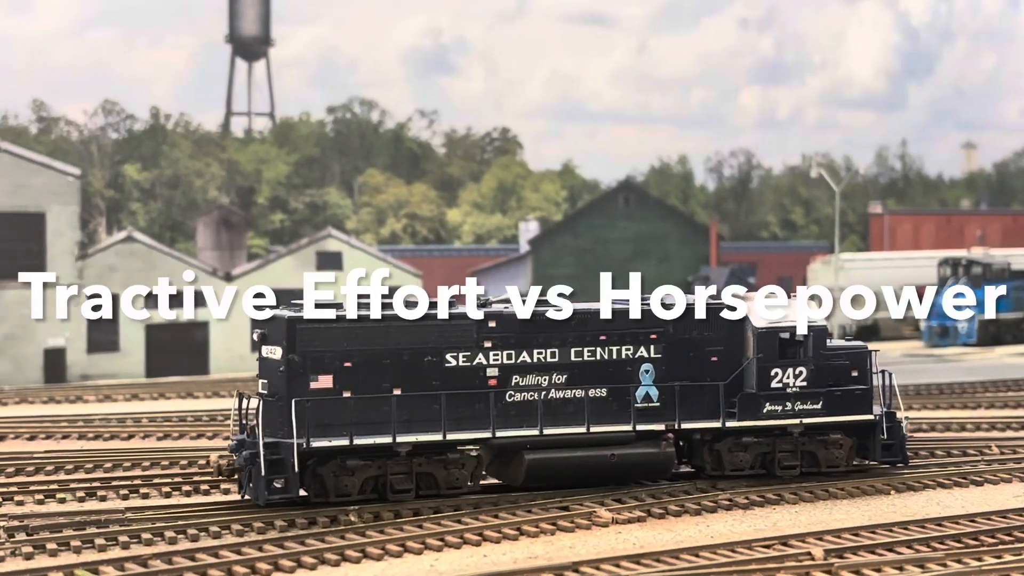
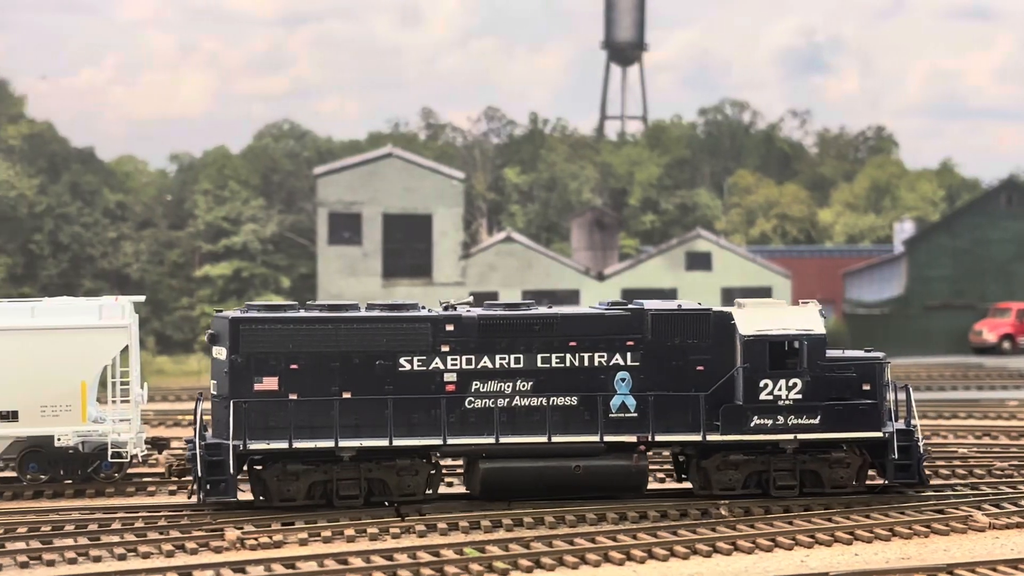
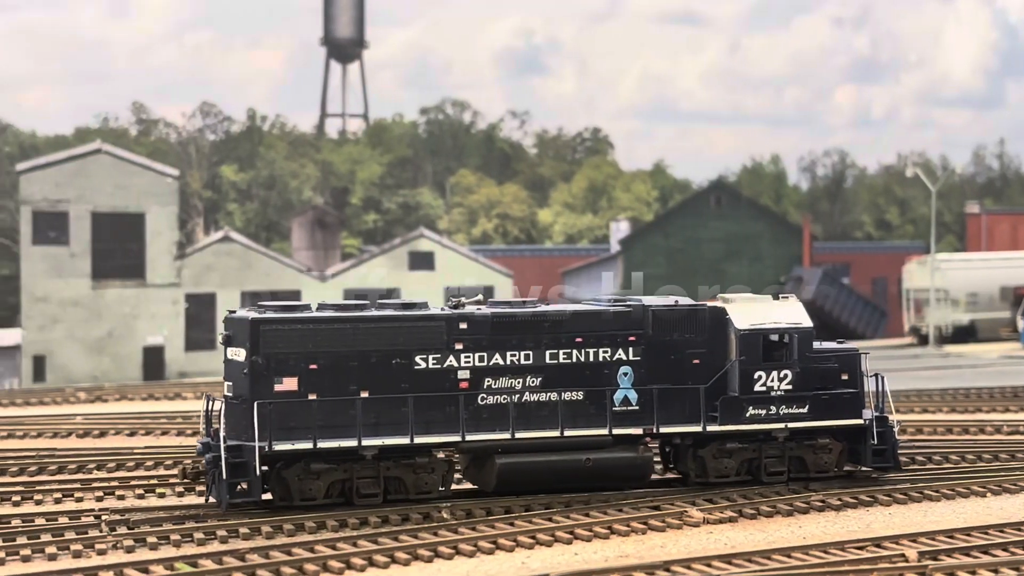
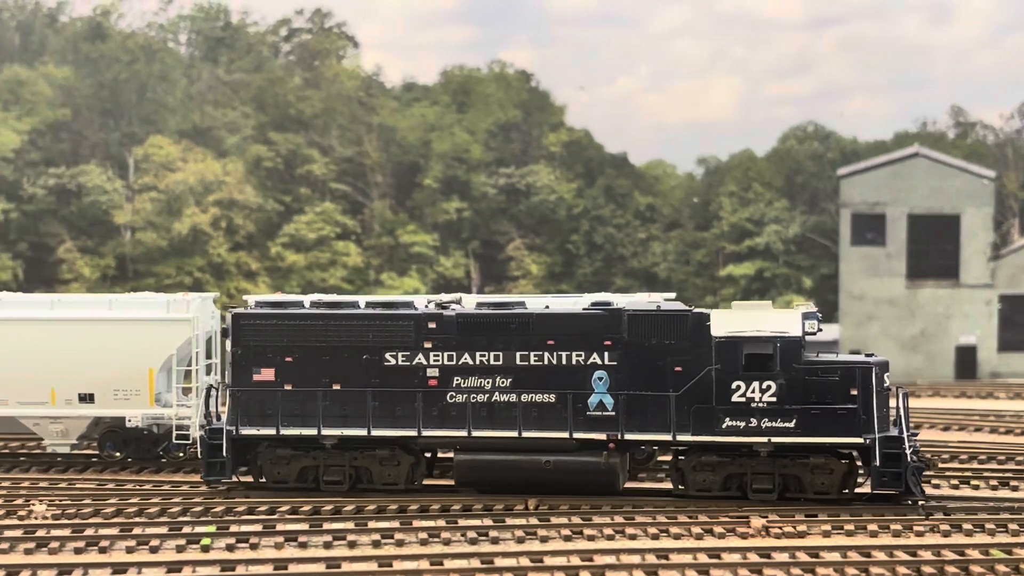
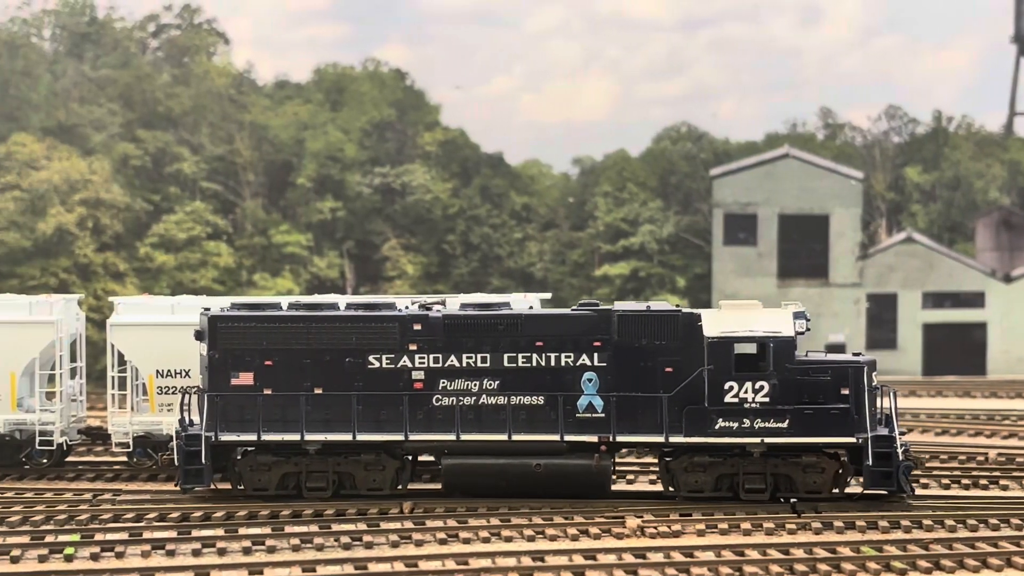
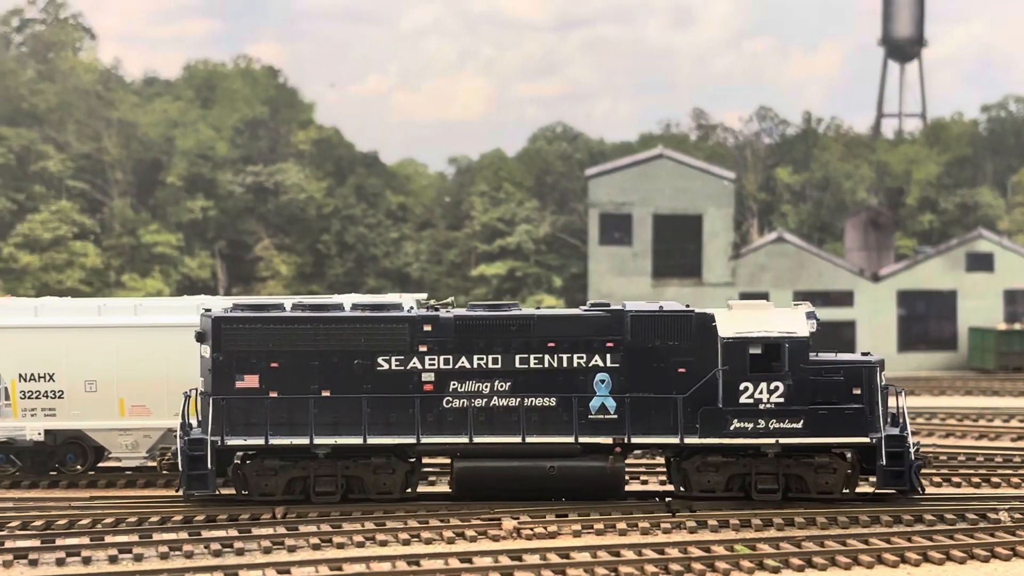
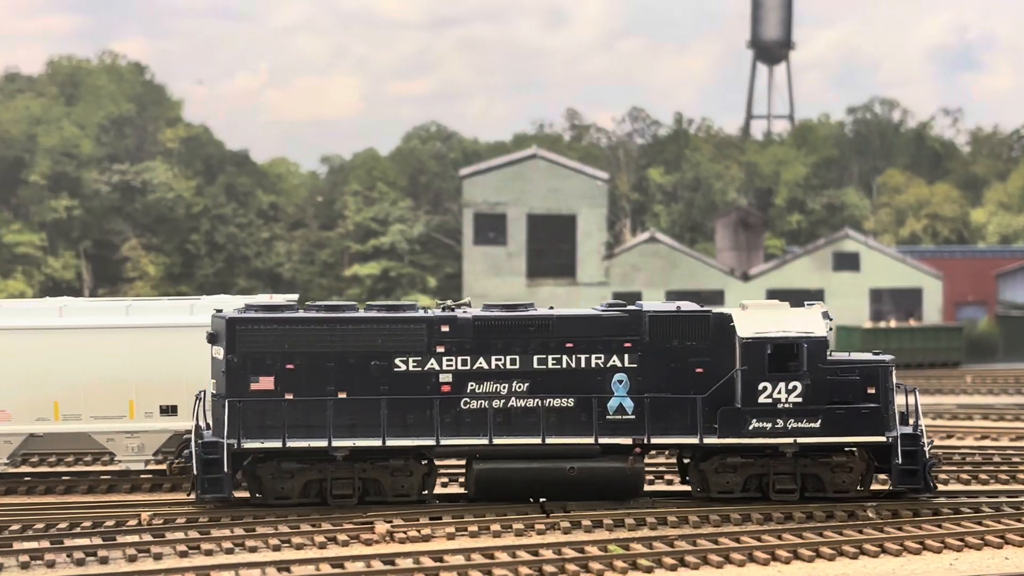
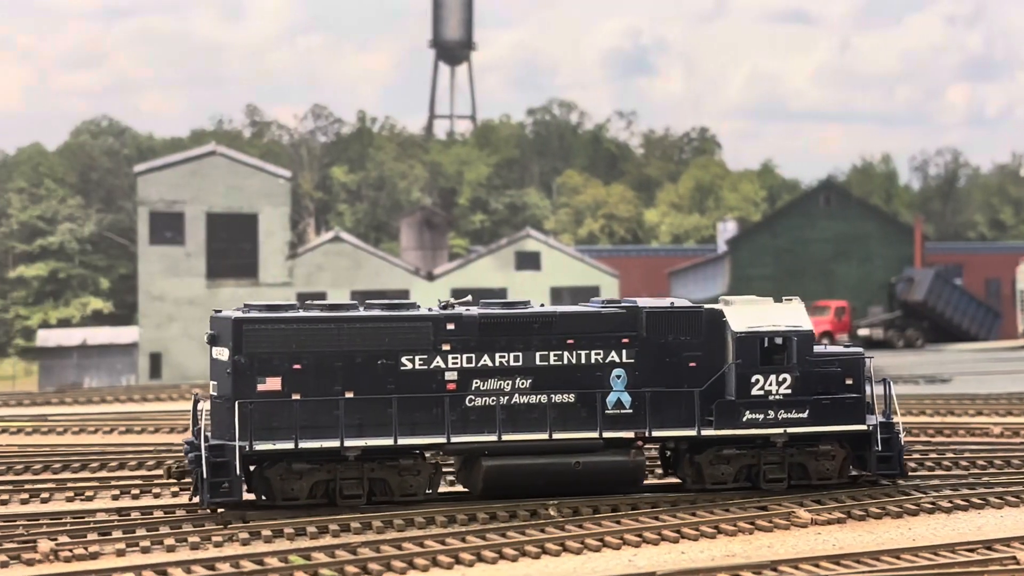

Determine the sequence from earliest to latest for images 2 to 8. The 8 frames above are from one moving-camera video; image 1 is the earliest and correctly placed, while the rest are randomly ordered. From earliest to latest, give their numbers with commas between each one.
3, 8, 2, 7, 6, 5, 4
